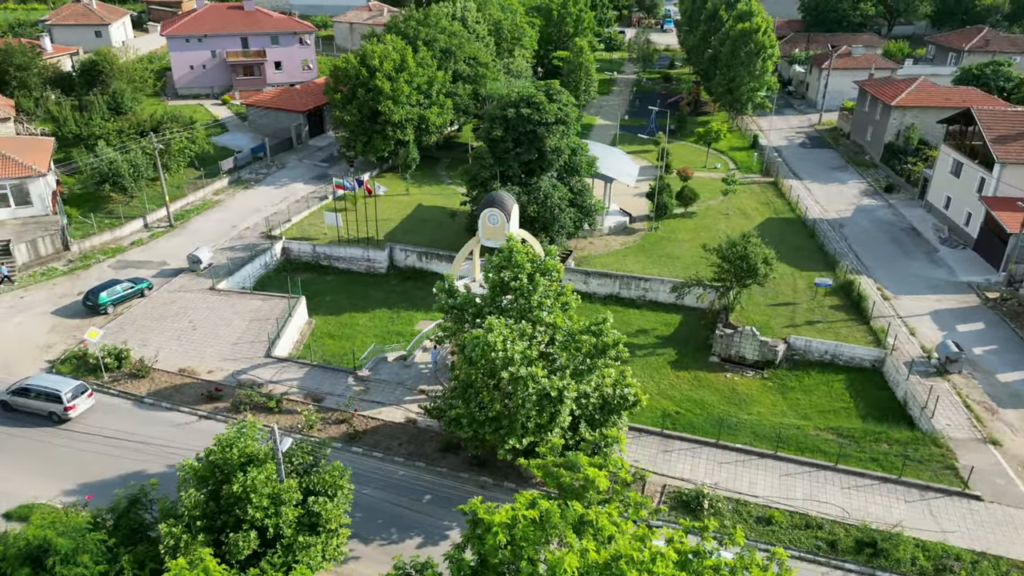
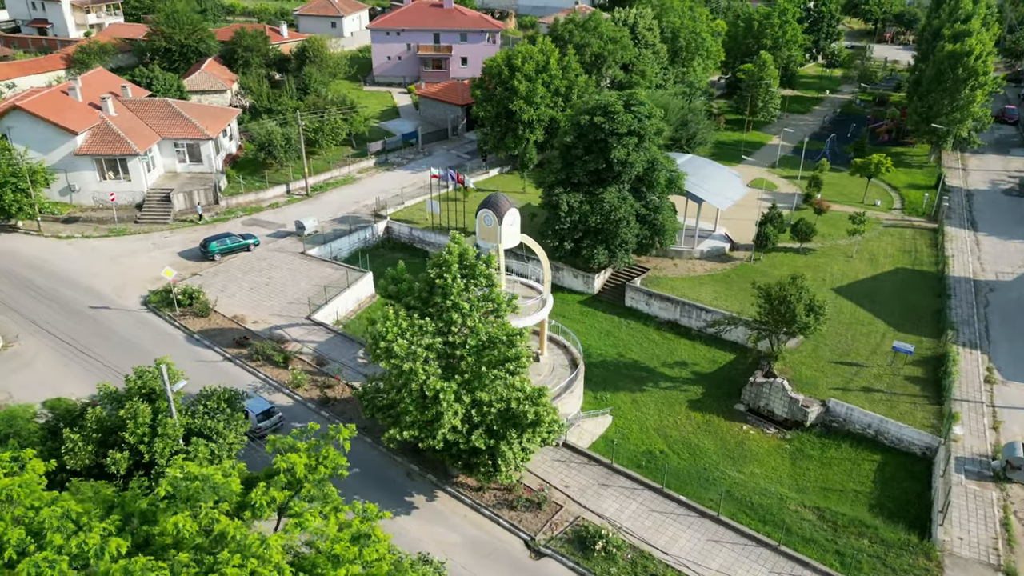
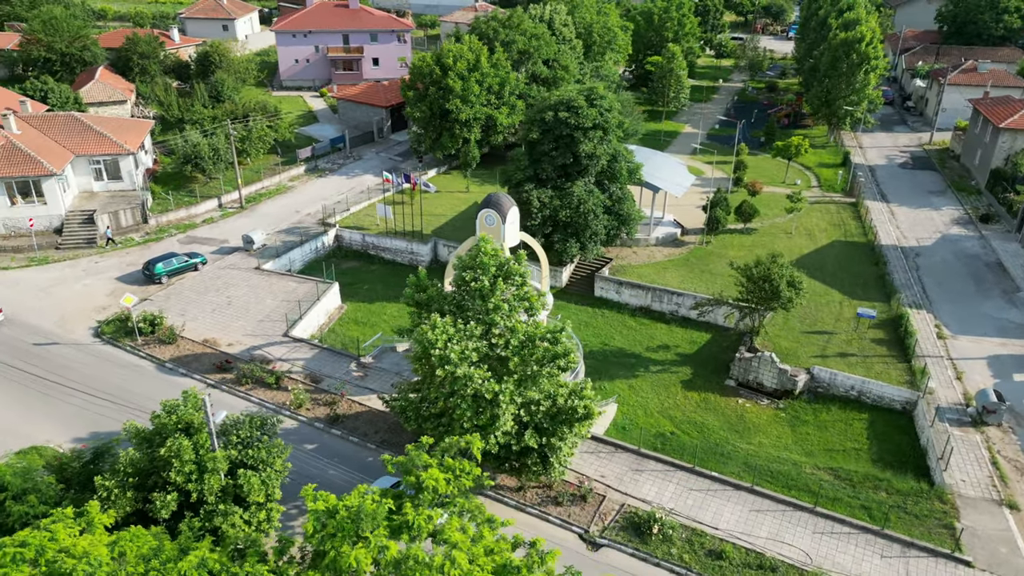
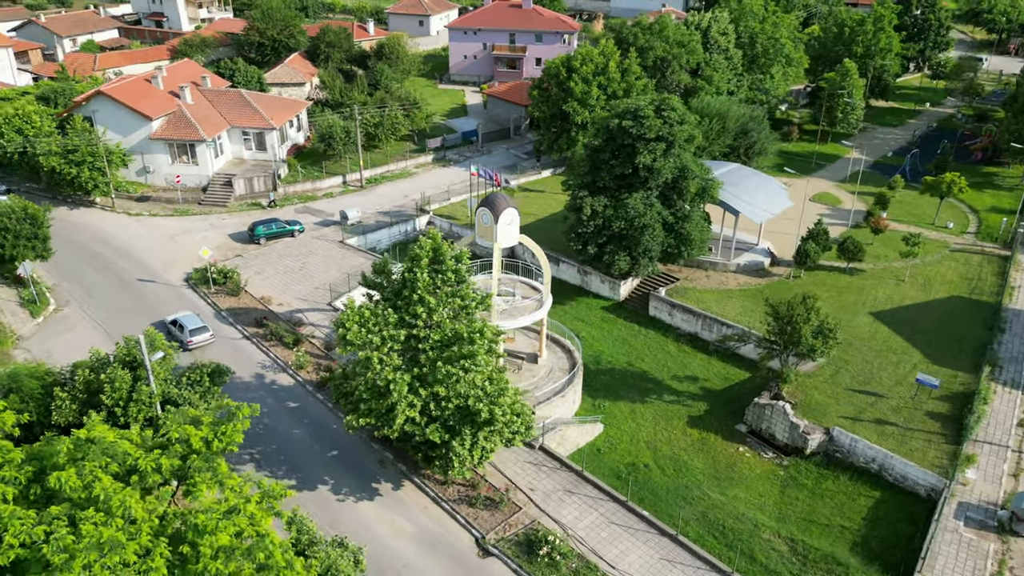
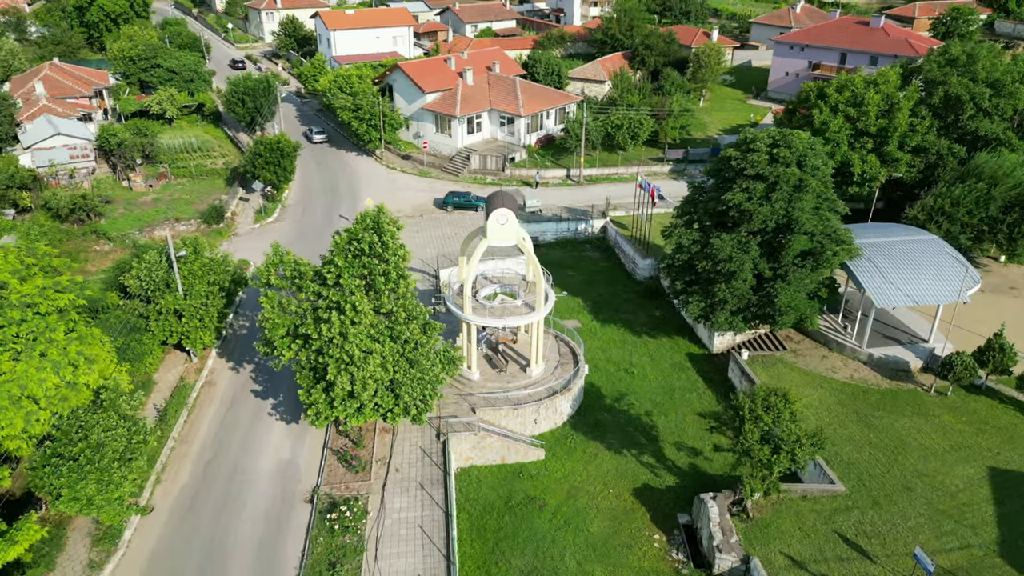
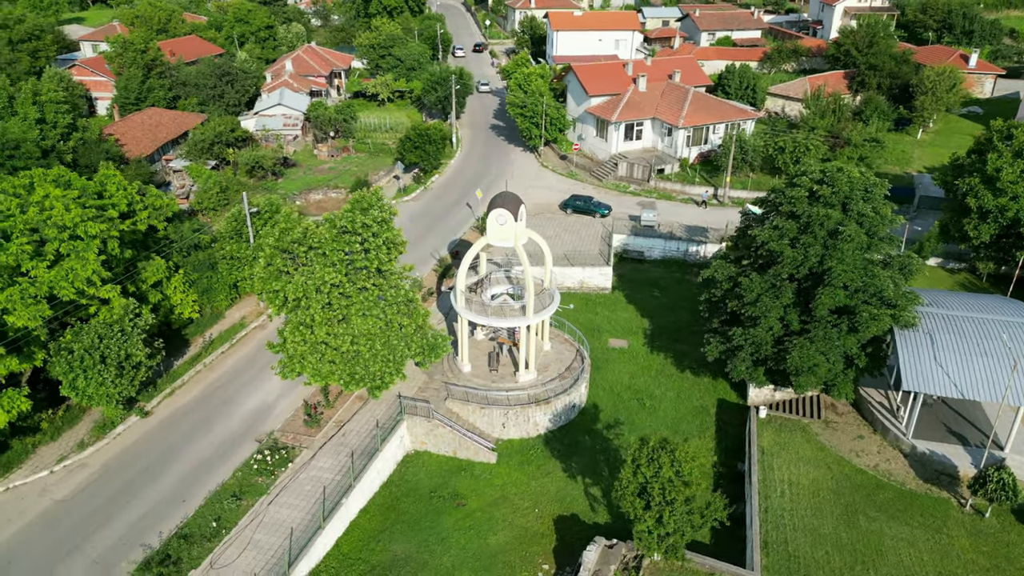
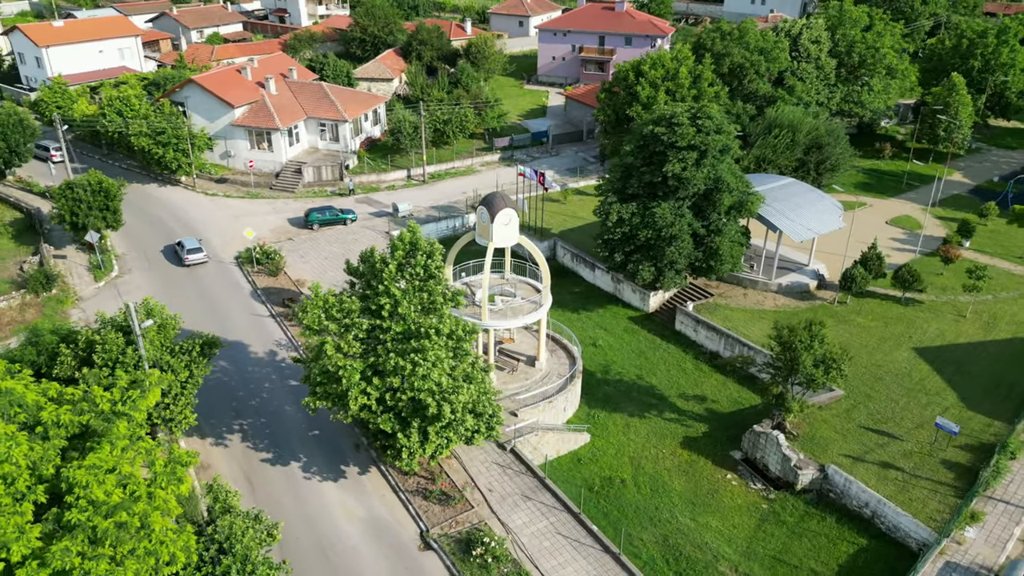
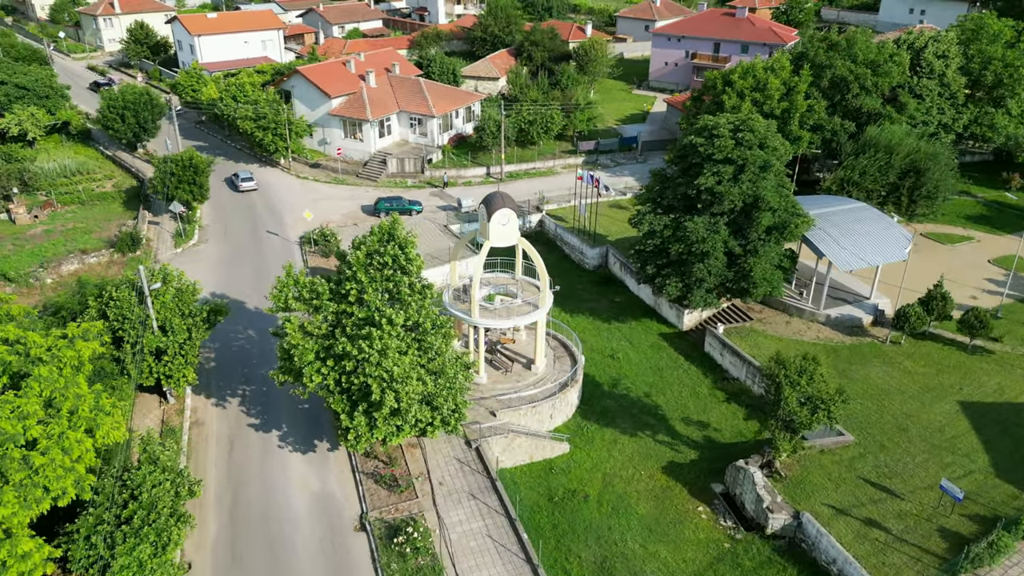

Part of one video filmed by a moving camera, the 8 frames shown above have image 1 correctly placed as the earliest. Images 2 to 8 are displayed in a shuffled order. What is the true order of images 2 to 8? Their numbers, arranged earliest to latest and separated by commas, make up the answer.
3, 2, 4, 7, 8, 5, 6
